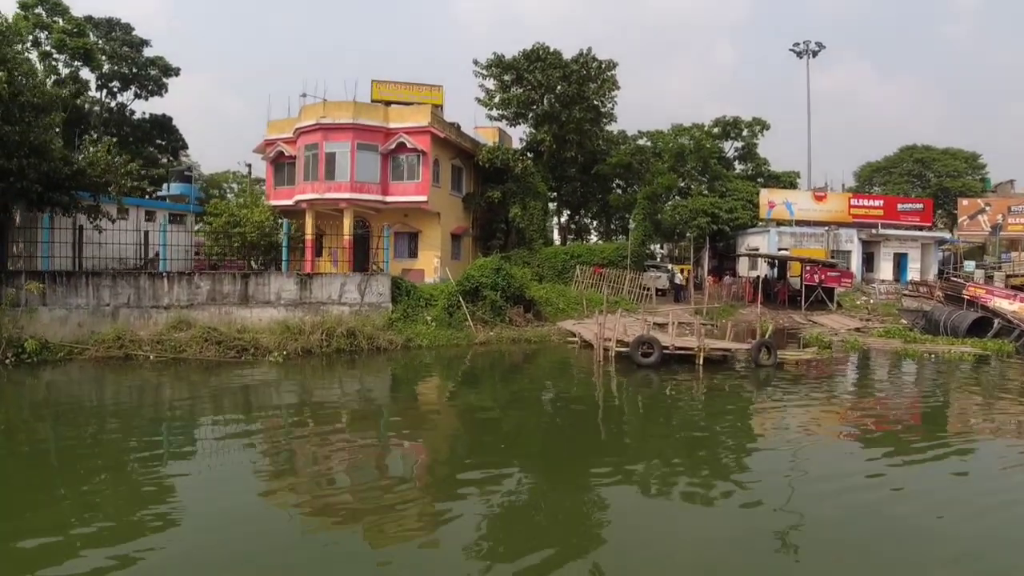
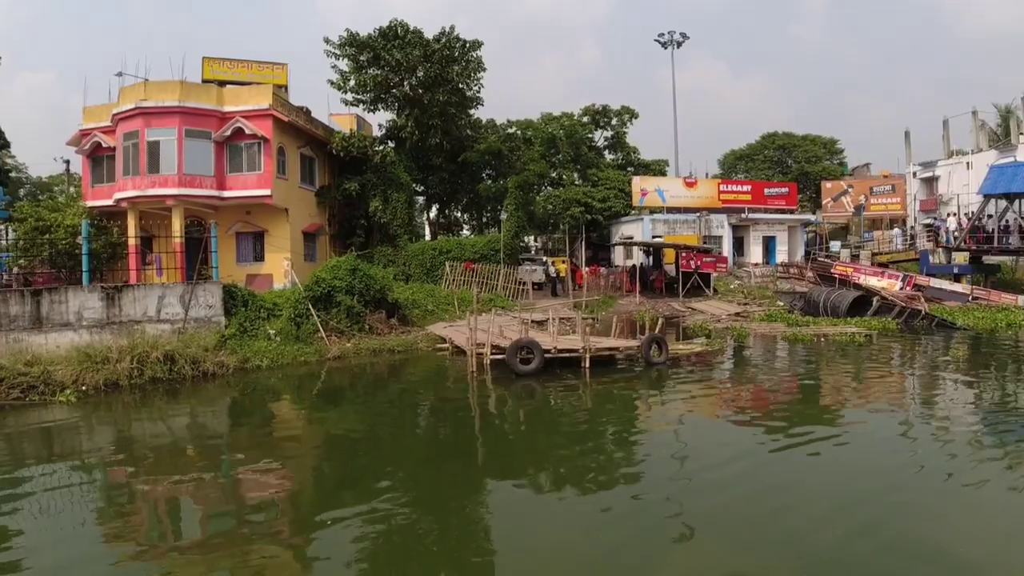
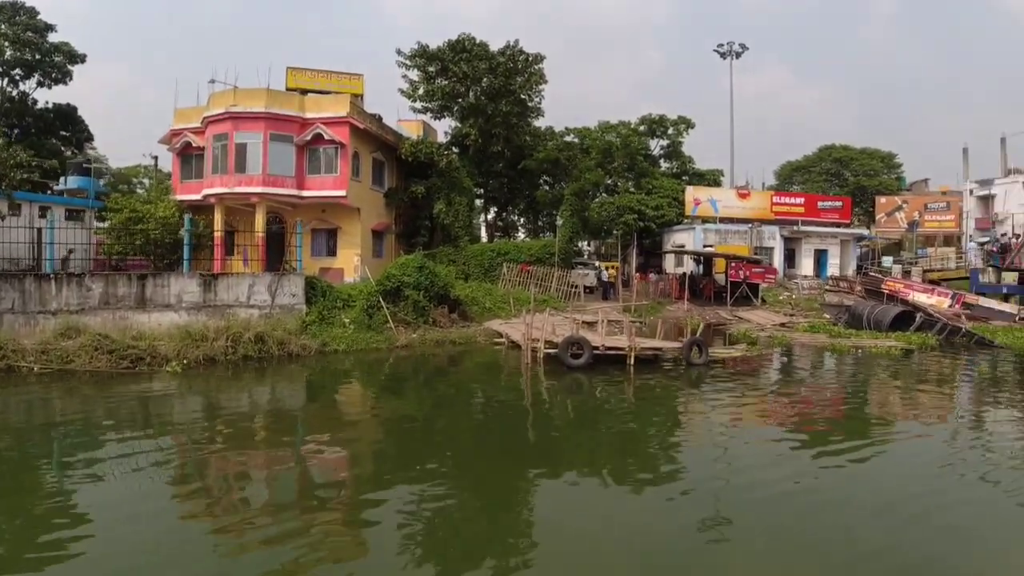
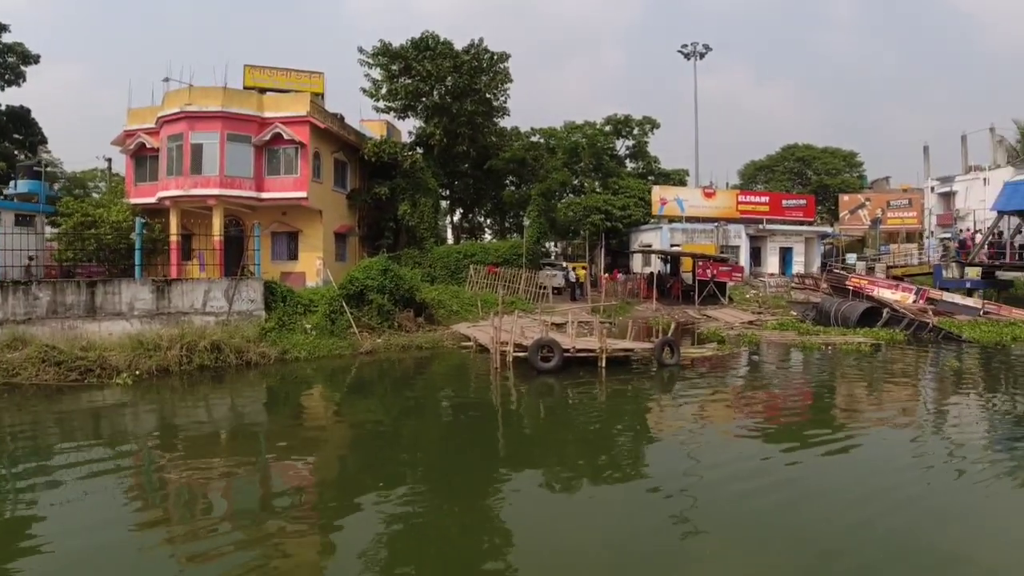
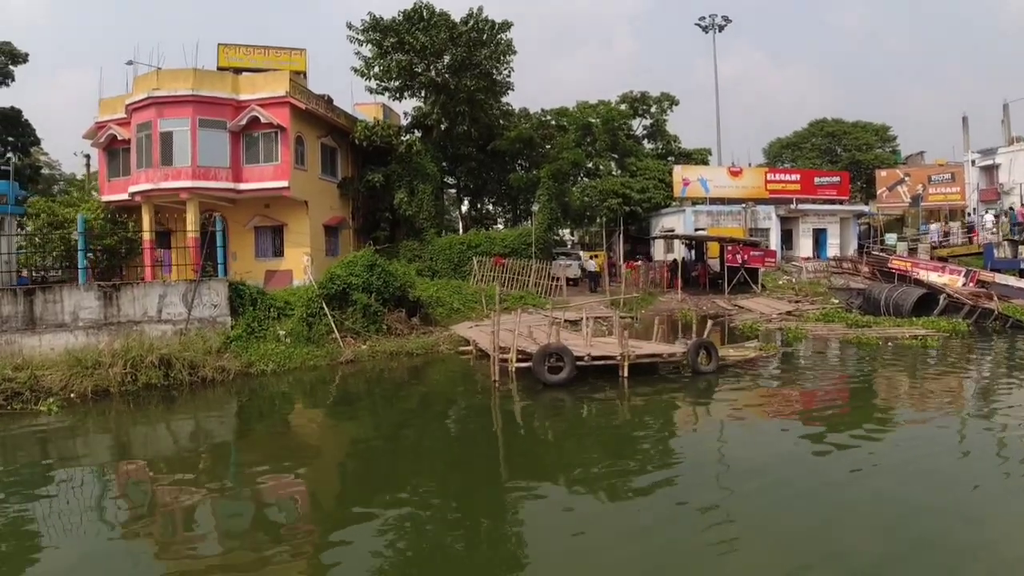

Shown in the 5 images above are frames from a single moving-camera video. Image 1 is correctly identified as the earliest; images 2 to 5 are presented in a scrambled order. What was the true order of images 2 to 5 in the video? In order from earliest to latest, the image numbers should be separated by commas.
3, 4, 2, 5
